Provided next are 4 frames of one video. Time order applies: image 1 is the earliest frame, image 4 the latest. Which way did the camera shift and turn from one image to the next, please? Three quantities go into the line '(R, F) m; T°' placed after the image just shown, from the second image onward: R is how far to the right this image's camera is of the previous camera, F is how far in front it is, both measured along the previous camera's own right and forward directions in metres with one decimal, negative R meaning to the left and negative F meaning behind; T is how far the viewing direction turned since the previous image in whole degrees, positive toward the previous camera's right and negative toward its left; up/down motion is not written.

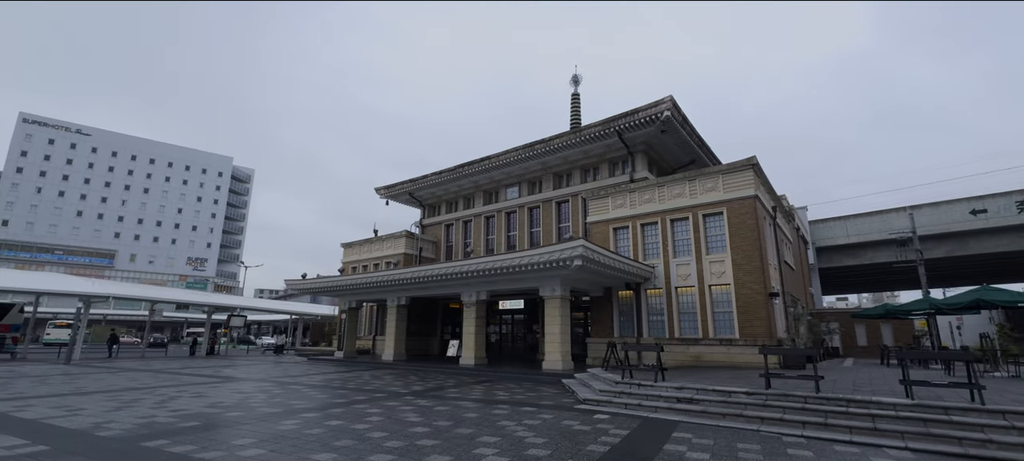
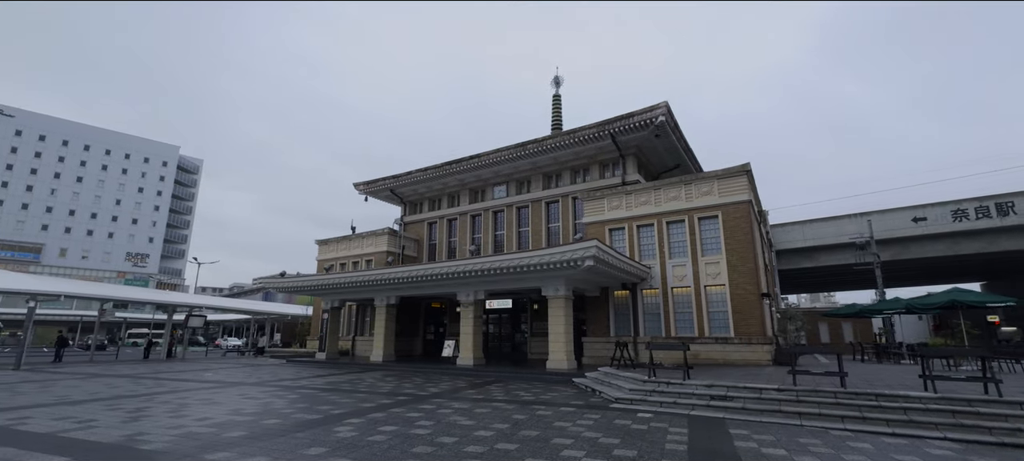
(-1.7, +0.1) m; +5°
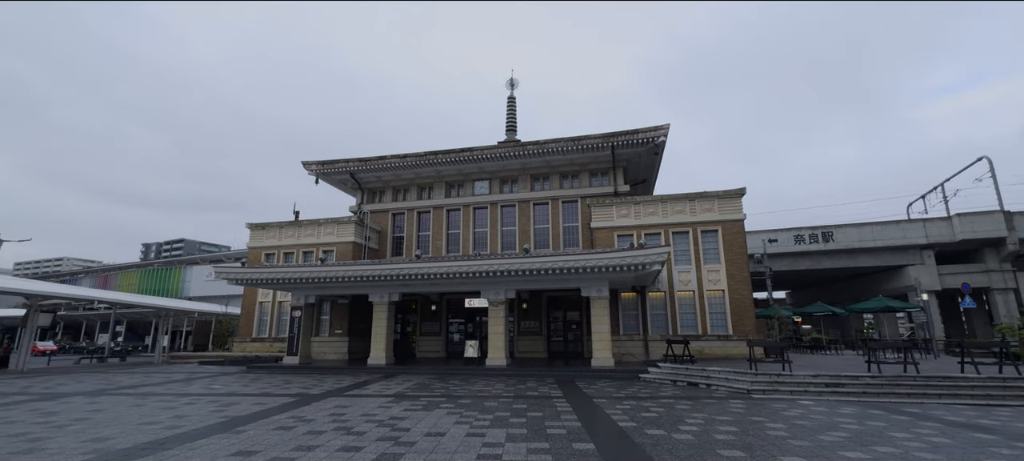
(-7.1, +1.3) m; +19°
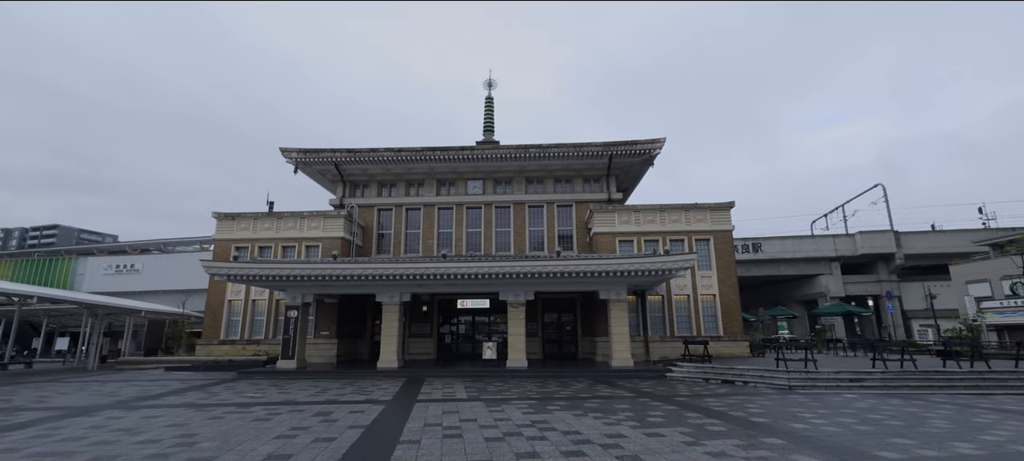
(-4.0, +0.4) m; +10°
